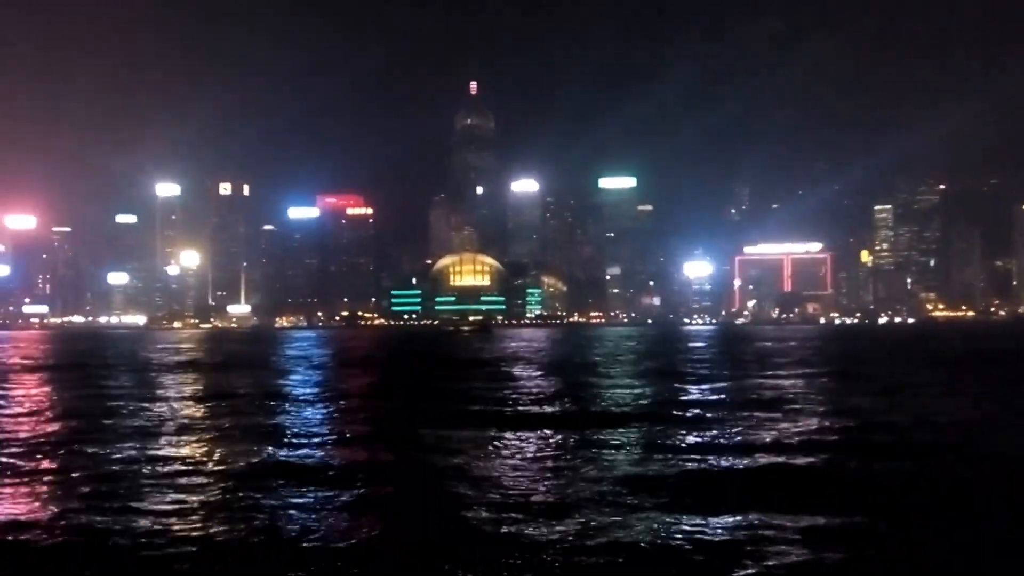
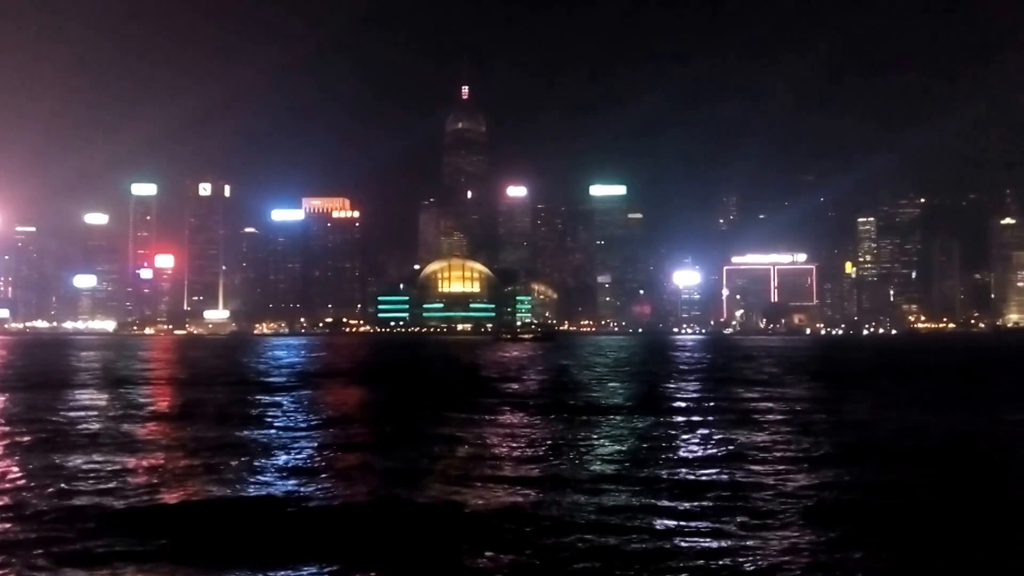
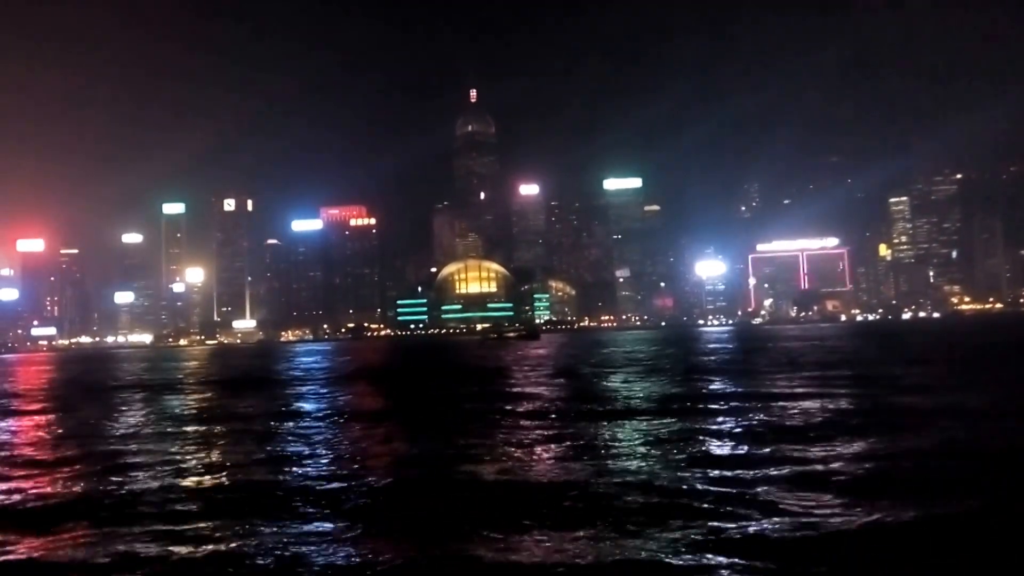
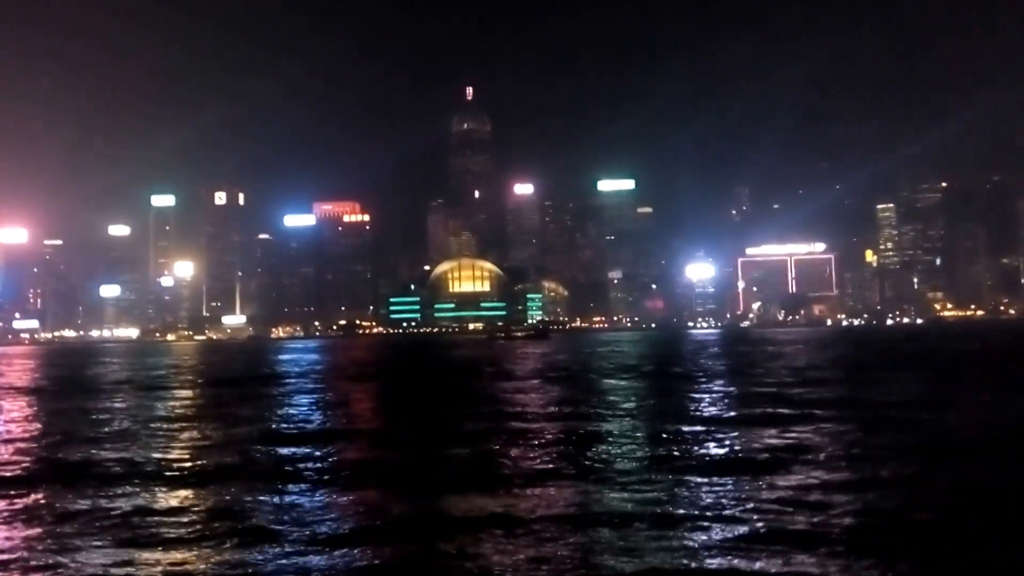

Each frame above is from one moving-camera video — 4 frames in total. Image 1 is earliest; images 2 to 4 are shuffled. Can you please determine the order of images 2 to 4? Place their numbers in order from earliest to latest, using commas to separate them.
3, 4, 2
